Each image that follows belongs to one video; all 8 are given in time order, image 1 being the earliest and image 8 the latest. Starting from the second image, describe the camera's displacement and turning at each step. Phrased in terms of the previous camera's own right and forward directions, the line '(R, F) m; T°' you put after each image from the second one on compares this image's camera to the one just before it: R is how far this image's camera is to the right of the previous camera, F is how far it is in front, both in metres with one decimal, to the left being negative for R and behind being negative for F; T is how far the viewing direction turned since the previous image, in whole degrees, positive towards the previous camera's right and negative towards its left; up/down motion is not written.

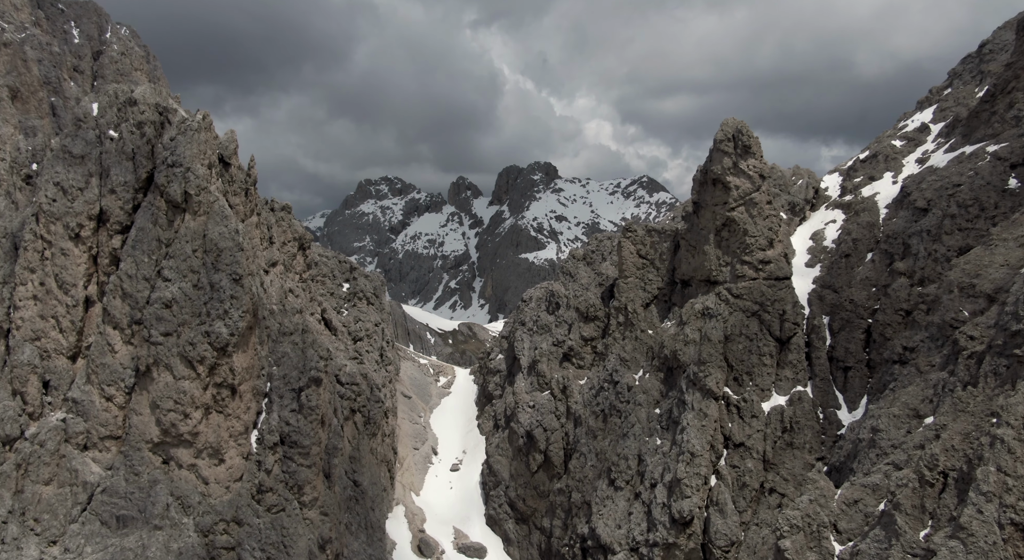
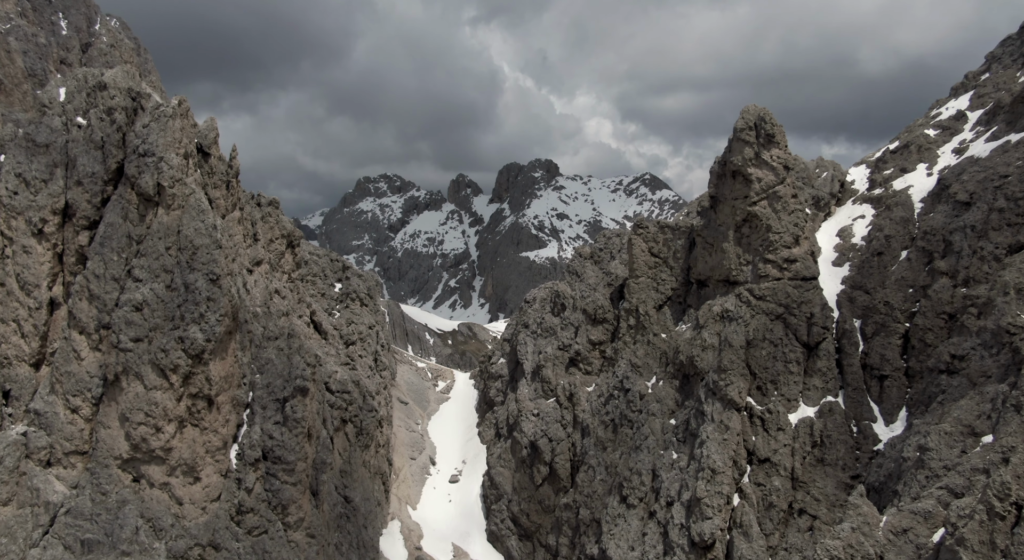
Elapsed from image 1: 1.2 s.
(-0.2, +3.8) m; 0°
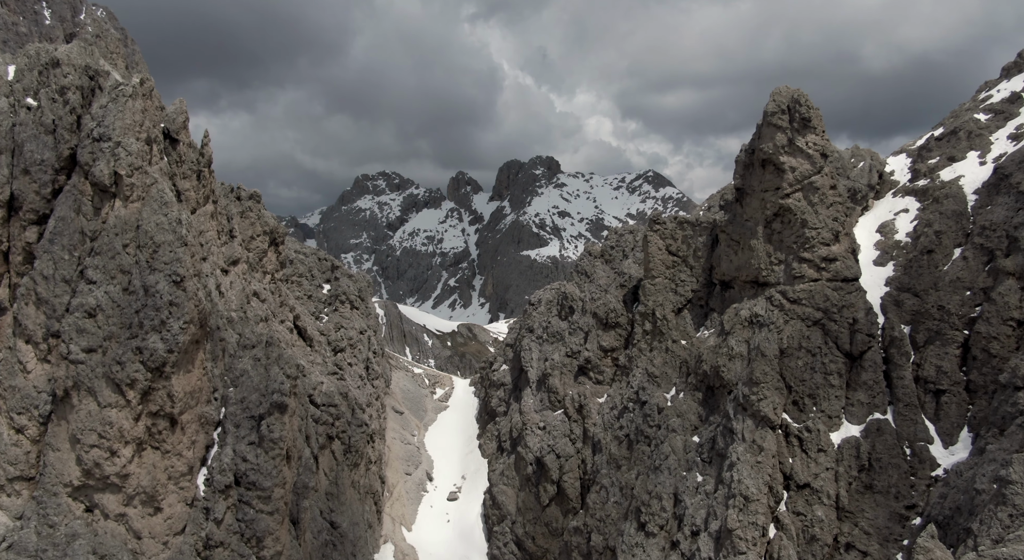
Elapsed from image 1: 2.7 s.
(-0.3, +4.9) m; 0°
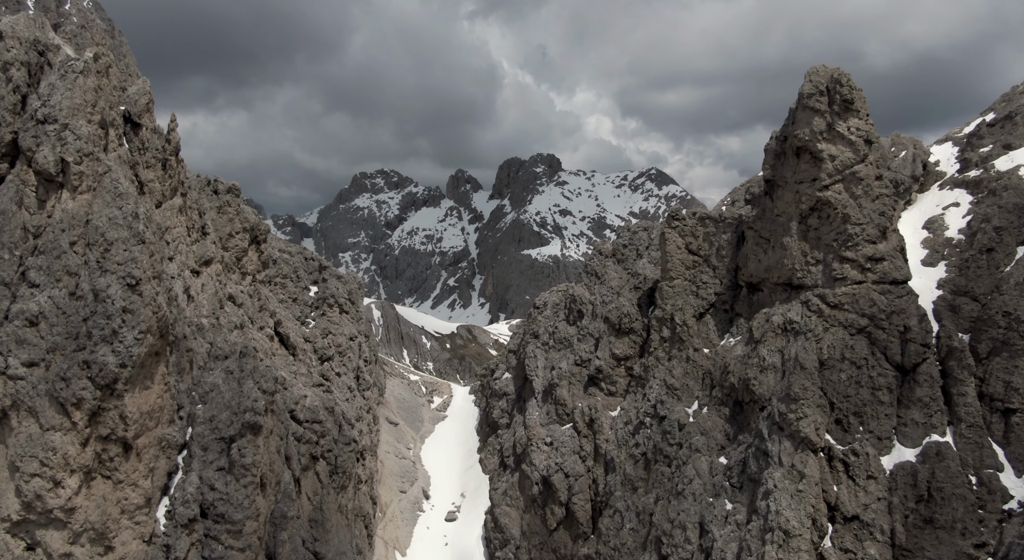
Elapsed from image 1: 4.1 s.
(-0.3, +4.6) m; 0°
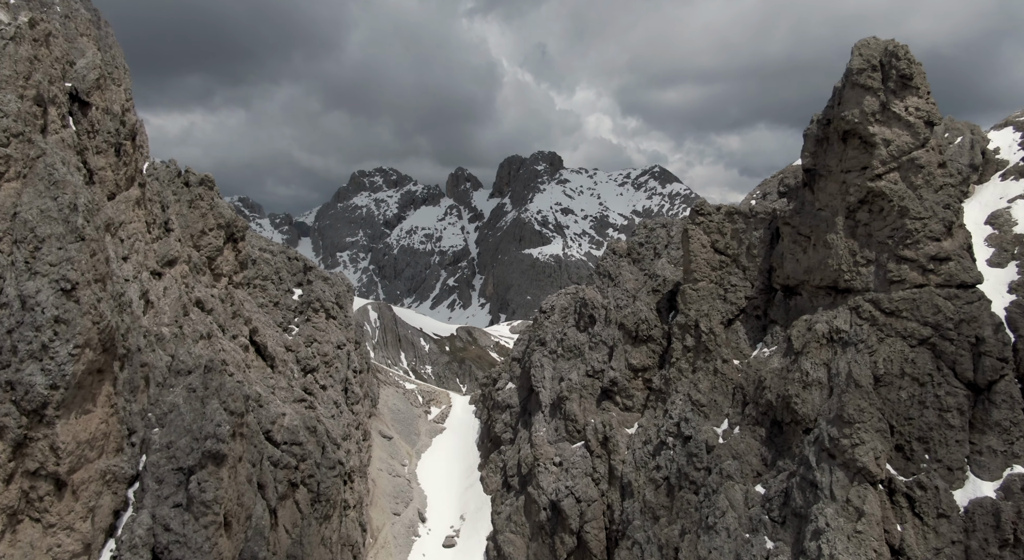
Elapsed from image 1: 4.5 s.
(-0.3, +4.8) m; 0°
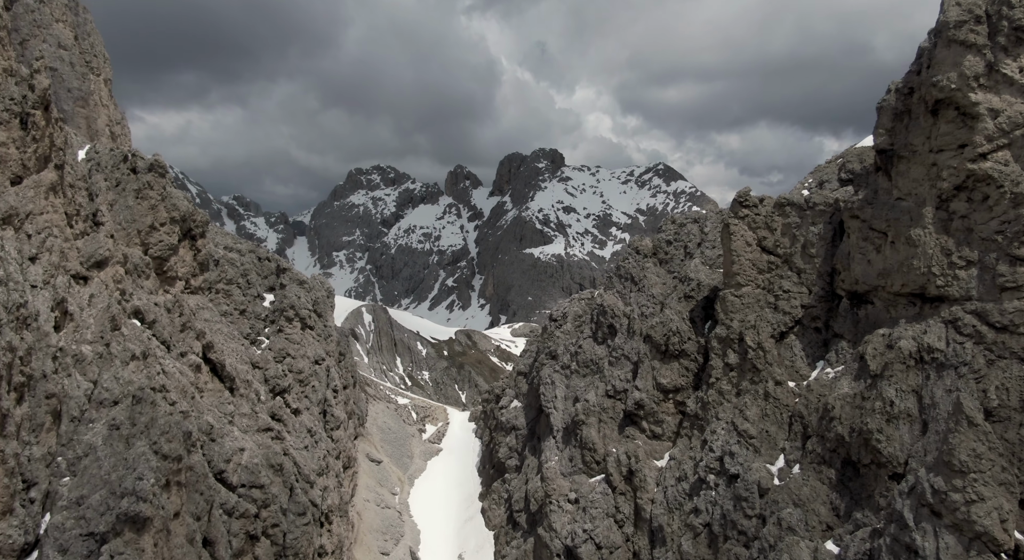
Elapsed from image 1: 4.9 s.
(-0.4, +6.6) m; 0°
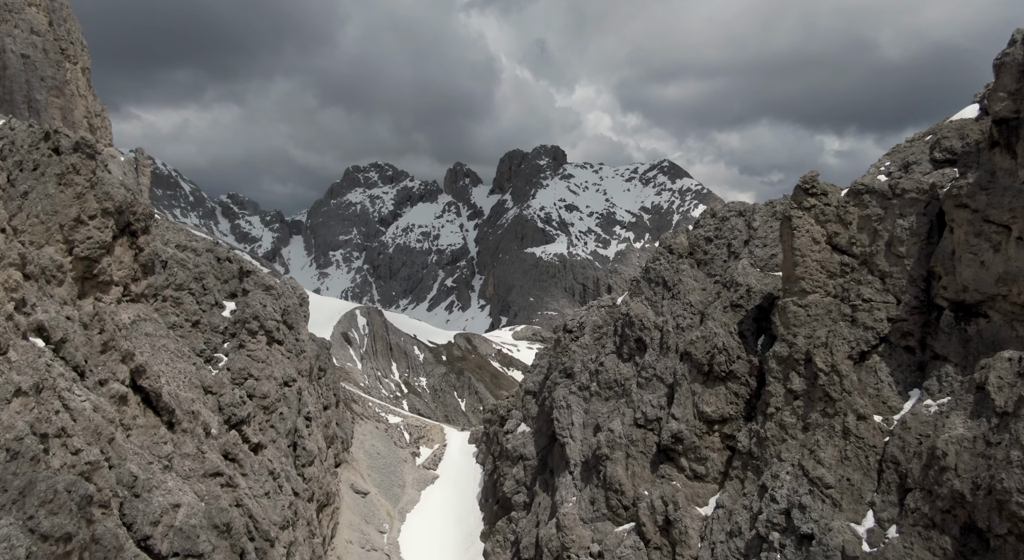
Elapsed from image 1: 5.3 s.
(-0.4, +6.7) m; 0°
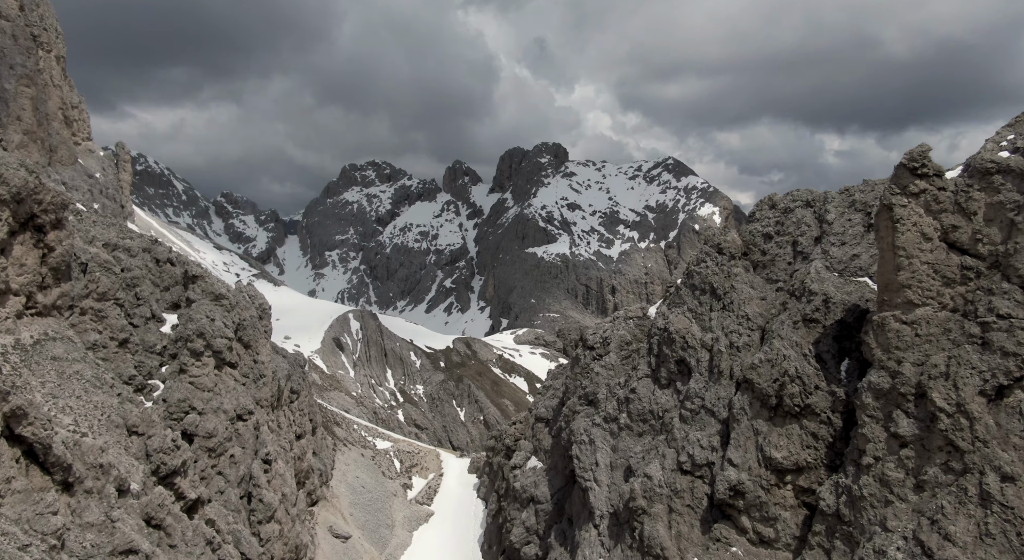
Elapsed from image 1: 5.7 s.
(-0.4, +6.7) m; 0°
